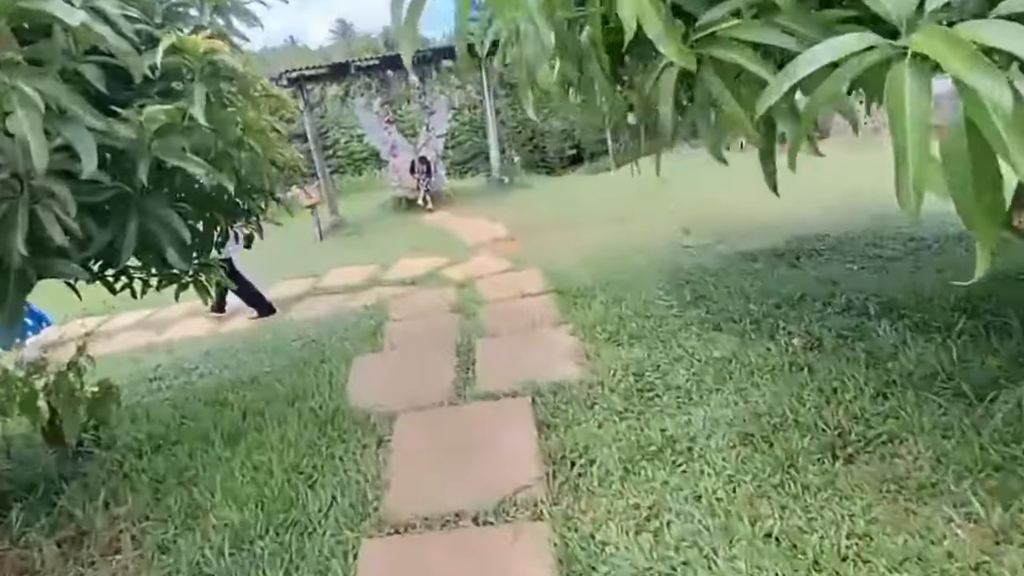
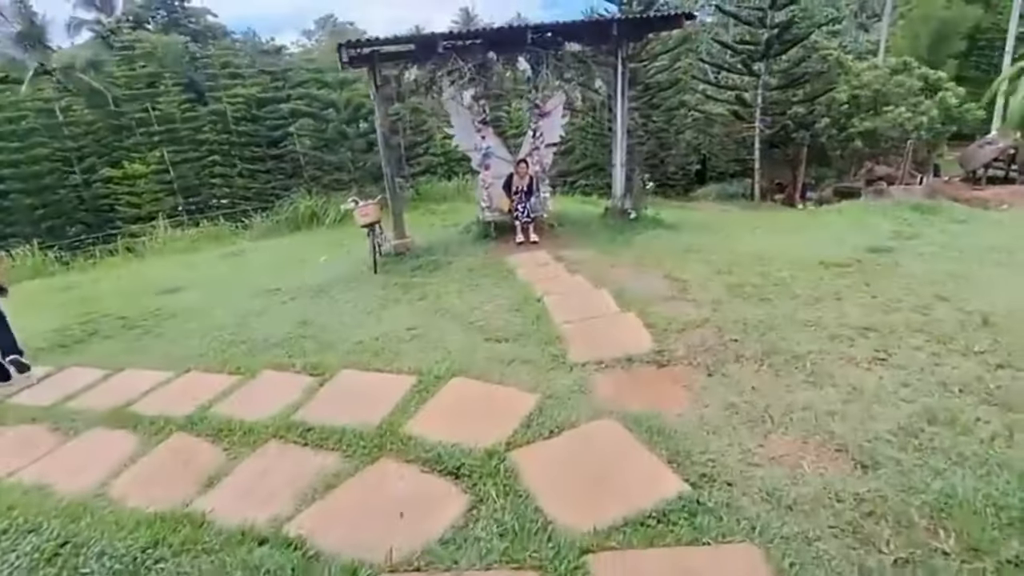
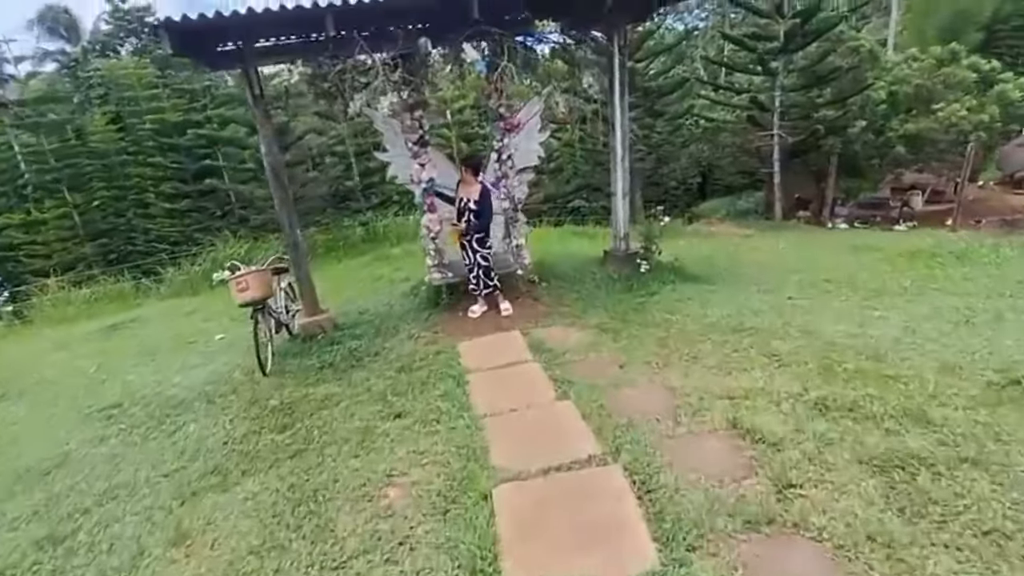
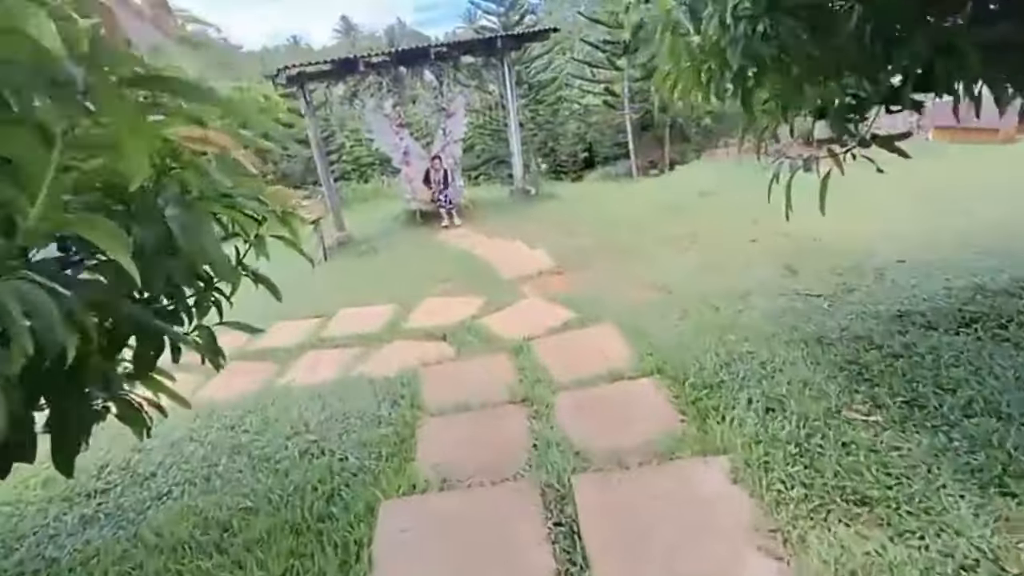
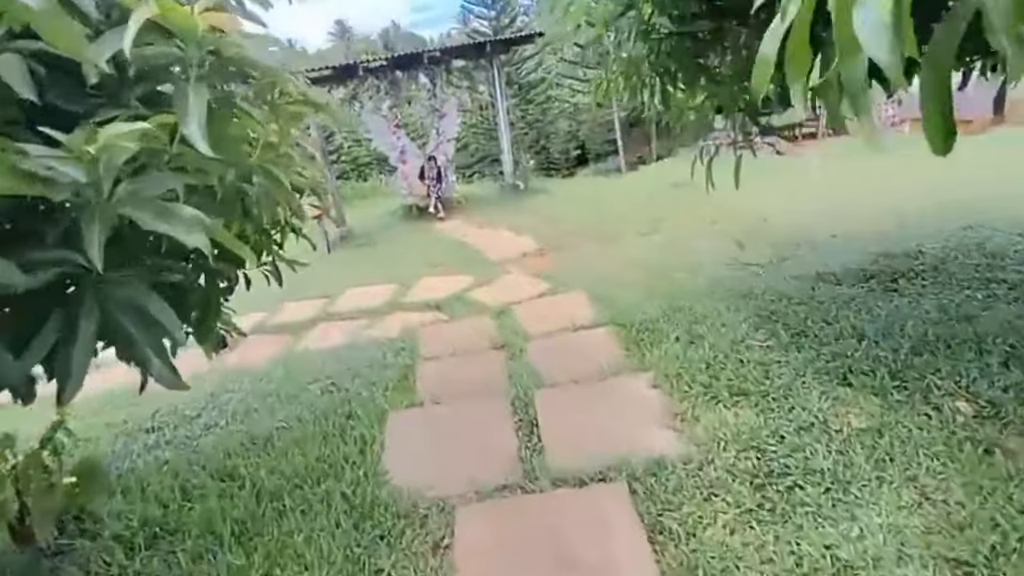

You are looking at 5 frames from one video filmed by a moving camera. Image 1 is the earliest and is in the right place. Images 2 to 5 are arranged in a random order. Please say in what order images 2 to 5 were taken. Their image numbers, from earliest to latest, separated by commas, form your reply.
5, 4, 2, 3
